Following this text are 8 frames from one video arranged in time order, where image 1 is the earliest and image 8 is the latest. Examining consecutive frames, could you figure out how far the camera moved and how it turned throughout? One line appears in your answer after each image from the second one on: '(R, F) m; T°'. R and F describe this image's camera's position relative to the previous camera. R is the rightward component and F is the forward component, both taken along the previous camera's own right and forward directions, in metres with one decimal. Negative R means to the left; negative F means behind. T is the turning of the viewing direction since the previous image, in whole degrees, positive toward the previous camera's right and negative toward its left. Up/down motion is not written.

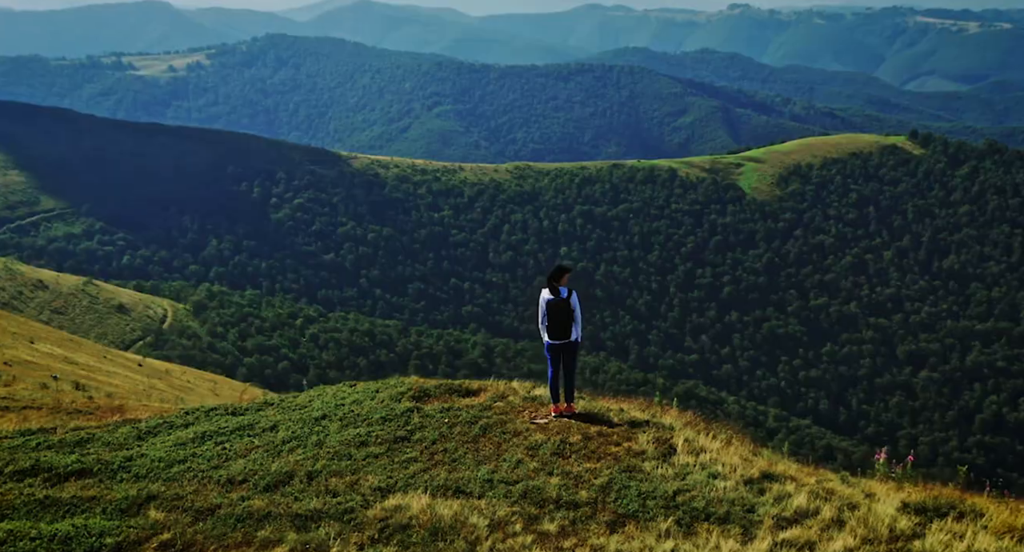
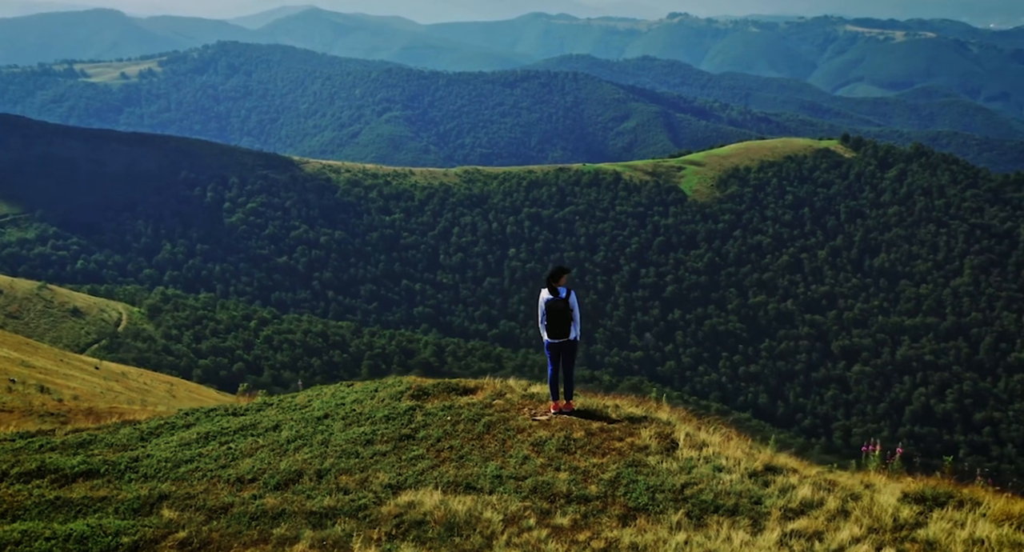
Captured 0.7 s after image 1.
(-1.8, -2.1) m; +4°
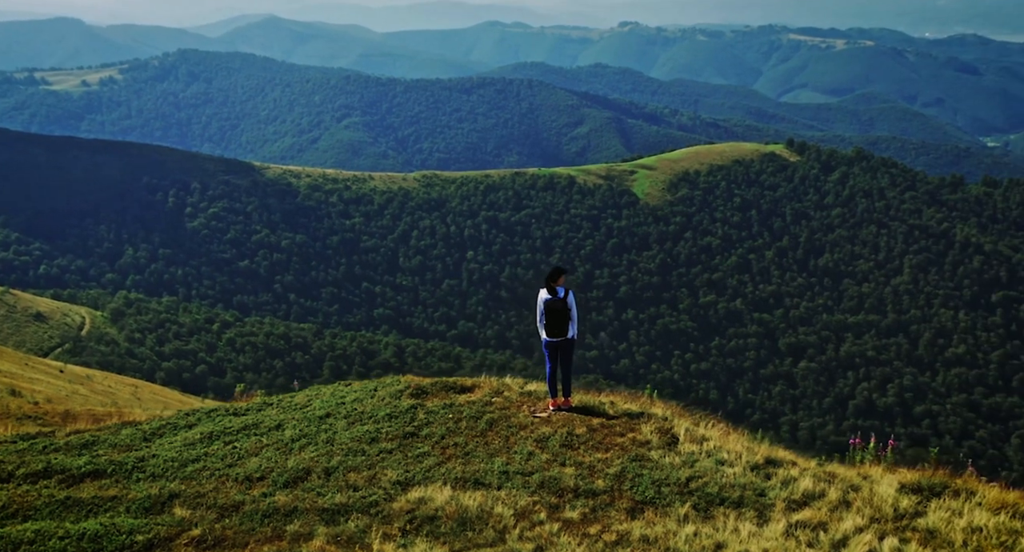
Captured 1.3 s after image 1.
(-1.6, -2.0) m; +3°
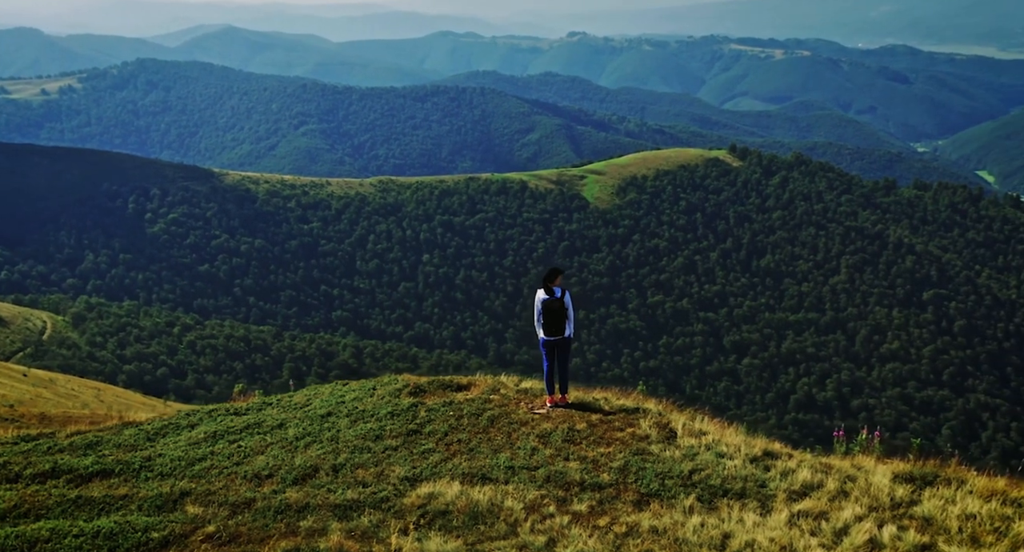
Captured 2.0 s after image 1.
(-1.8, -2.6) m; +3°
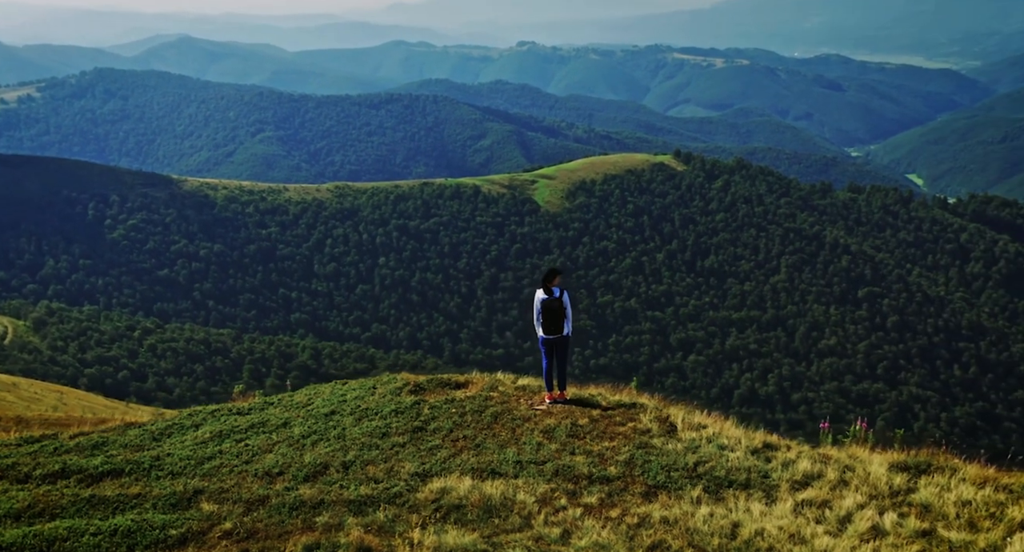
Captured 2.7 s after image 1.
(-2.1, -2.7) m; +4°
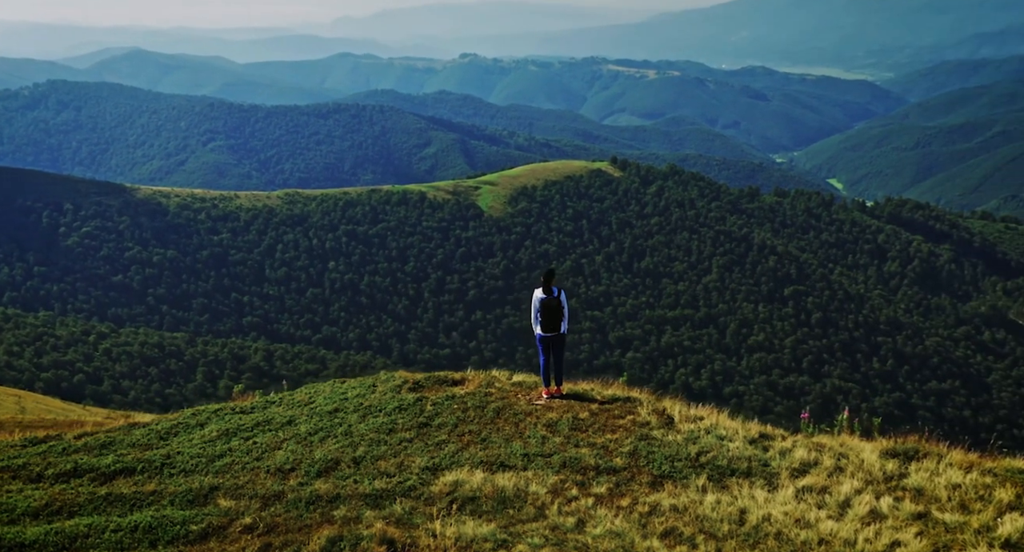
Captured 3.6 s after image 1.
(-2.6, -4.0) m; +4°
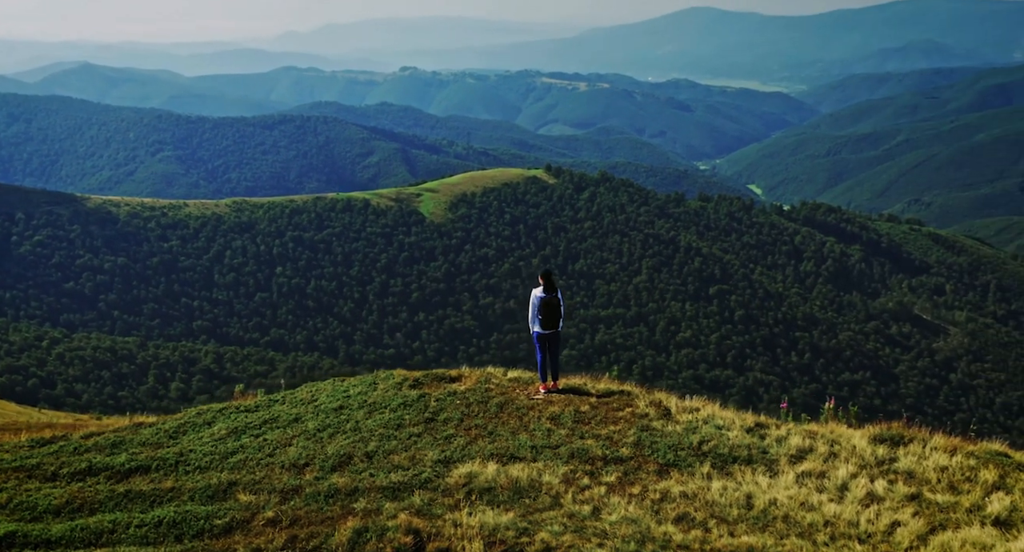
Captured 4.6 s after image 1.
(-3.3, -4.8) m; +5°
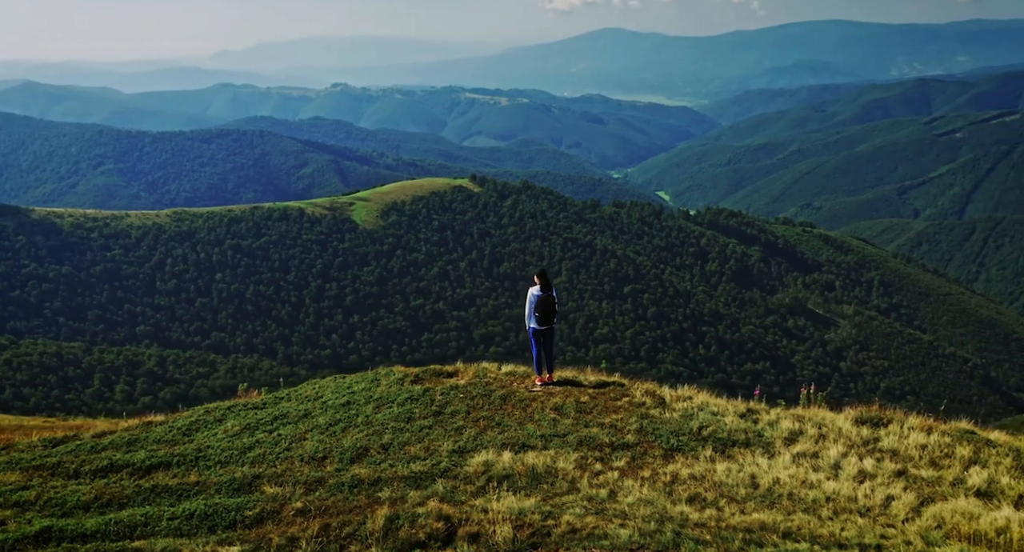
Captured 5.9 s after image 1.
(-5.1, -6.9) m; +6°
